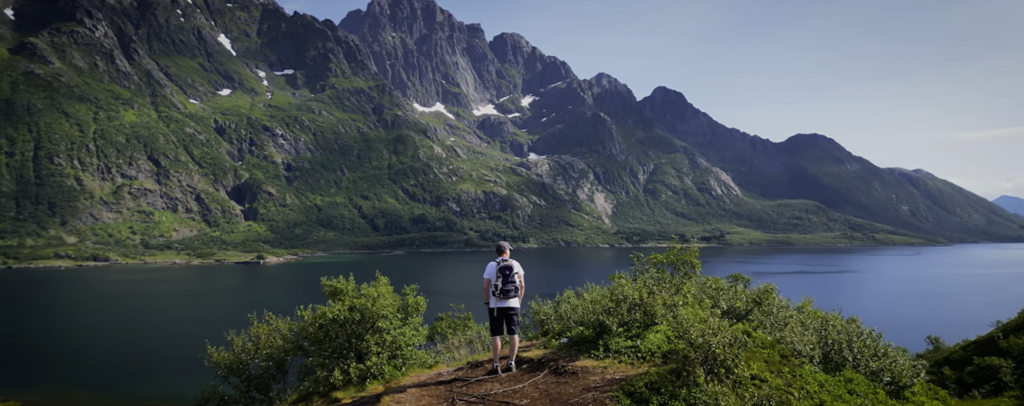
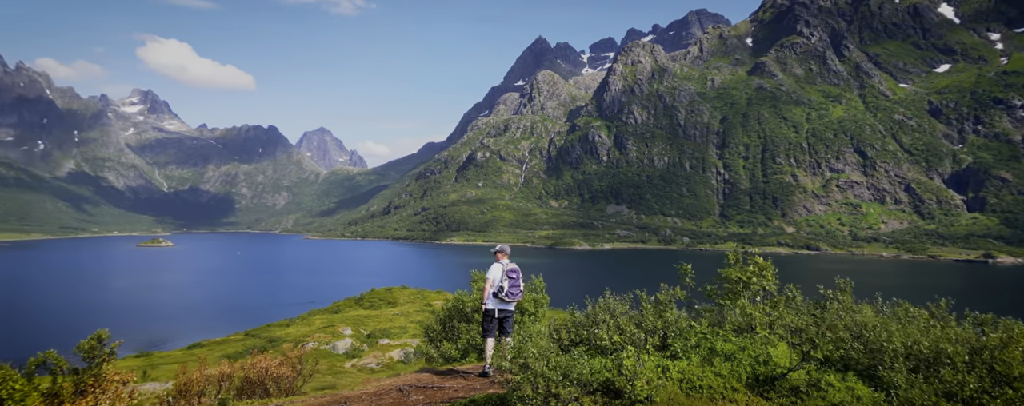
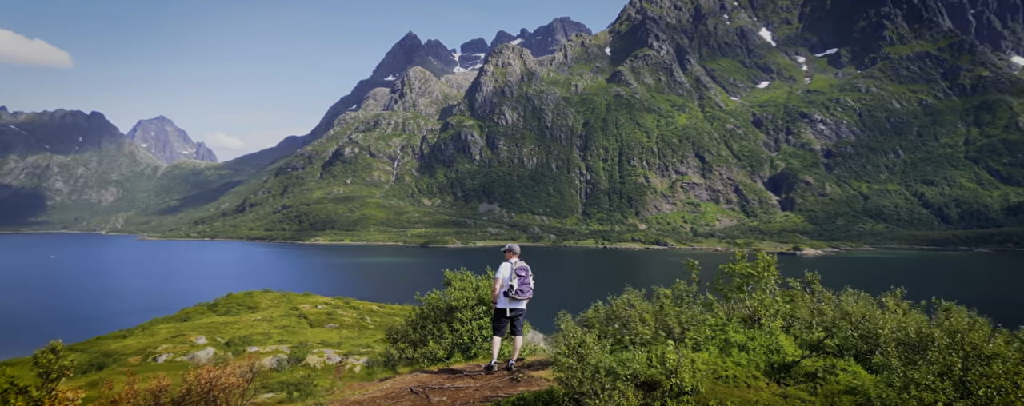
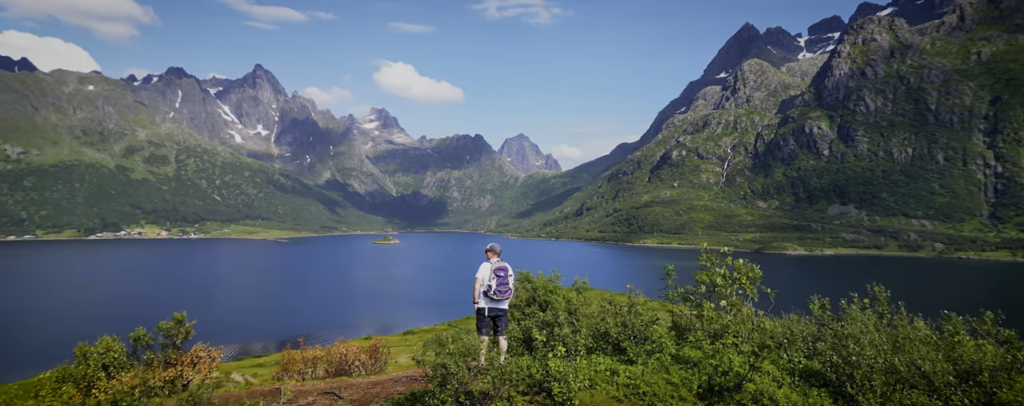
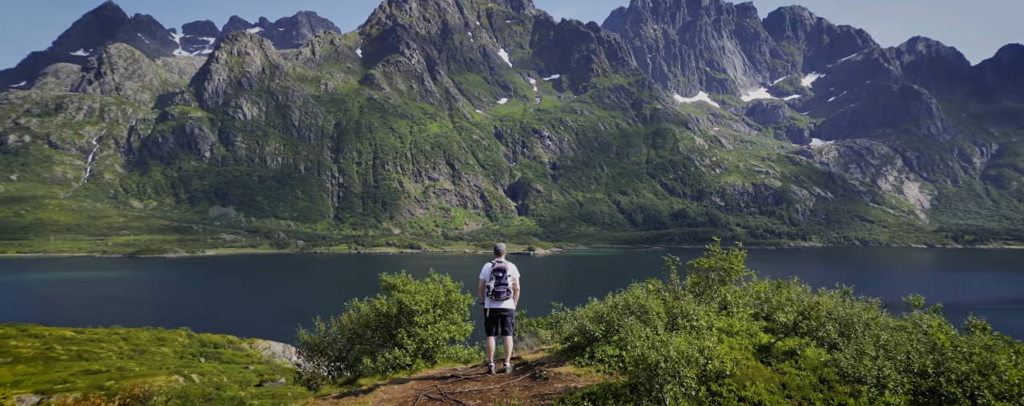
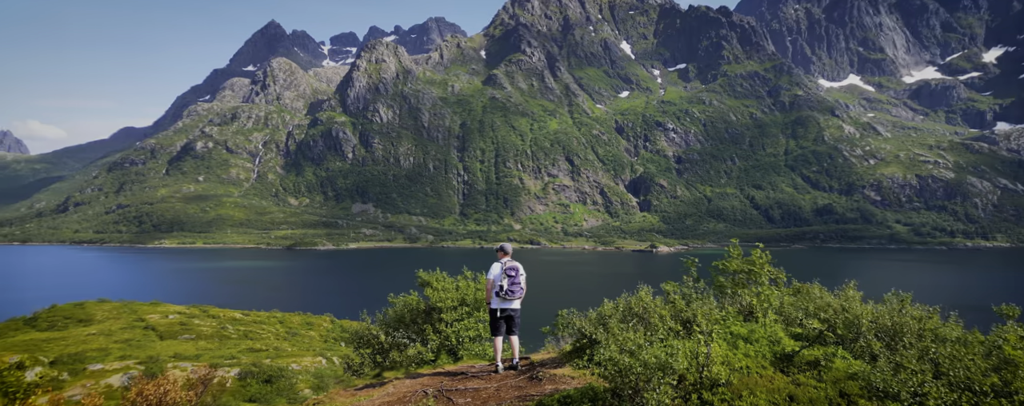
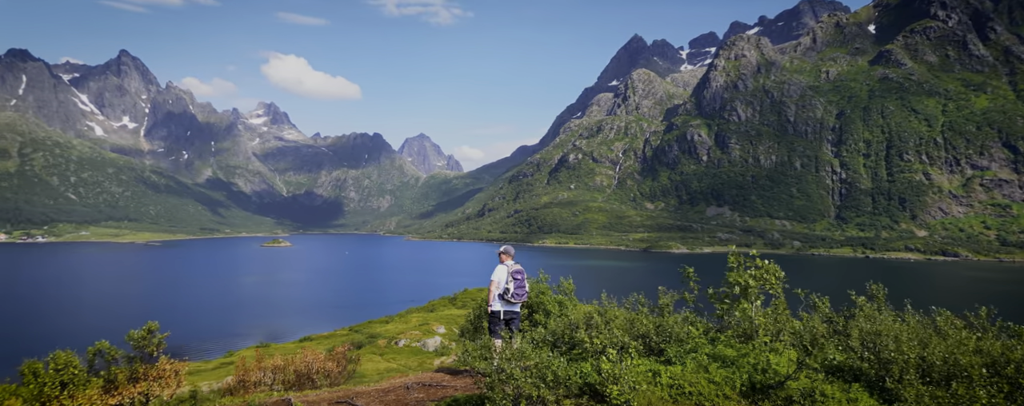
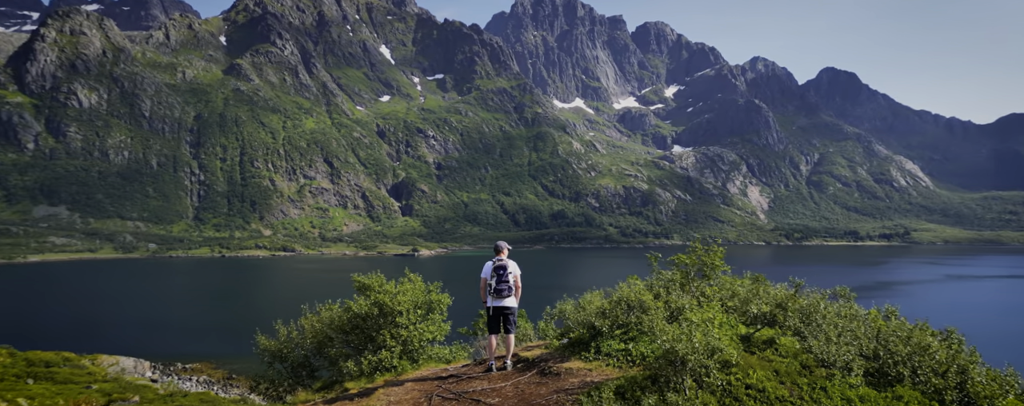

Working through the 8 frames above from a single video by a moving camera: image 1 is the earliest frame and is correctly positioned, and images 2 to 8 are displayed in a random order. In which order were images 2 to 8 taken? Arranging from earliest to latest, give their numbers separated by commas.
8, 5, 6, 3, 2, 7, 4
